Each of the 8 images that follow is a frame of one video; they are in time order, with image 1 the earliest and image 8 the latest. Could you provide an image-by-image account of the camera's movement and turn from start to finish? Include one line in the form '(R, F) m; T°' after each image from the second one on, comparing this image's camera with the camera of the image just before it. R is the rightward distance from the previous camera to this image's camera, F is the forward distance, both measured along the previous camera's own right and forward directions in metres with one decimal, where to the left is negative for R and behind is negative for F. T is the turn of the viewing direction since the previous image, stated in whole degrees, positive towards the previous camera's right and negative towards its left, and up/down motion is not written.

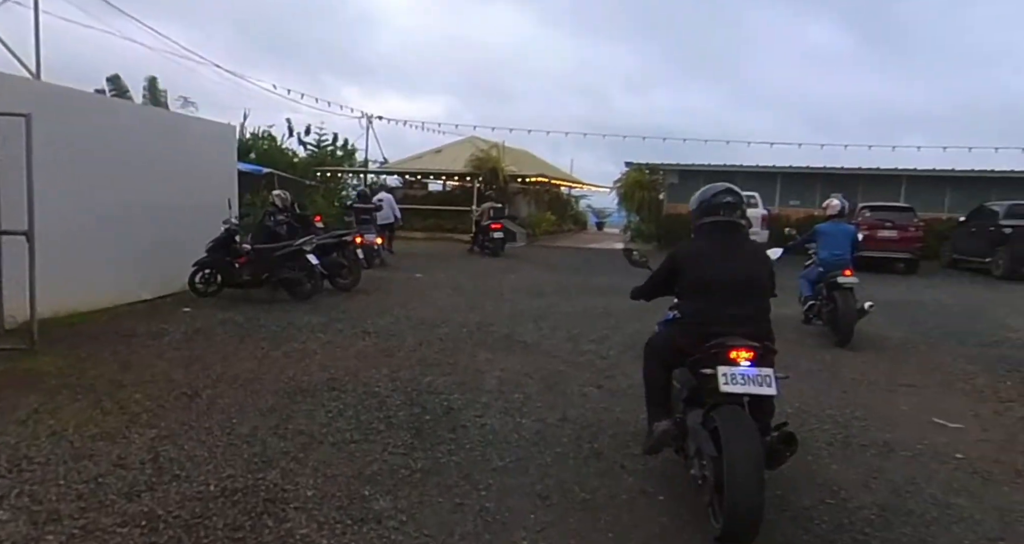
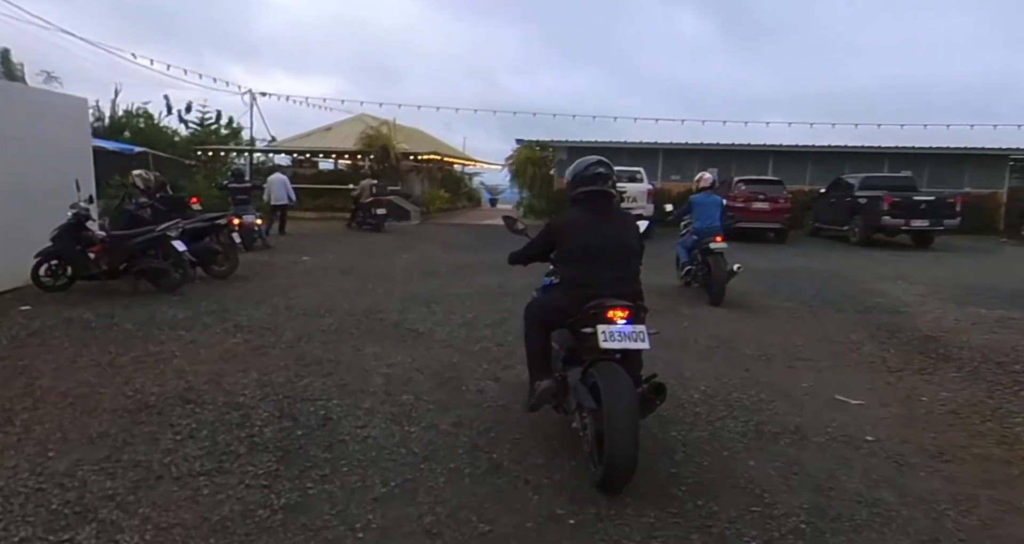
(+0.1, +0.5) m; +8°
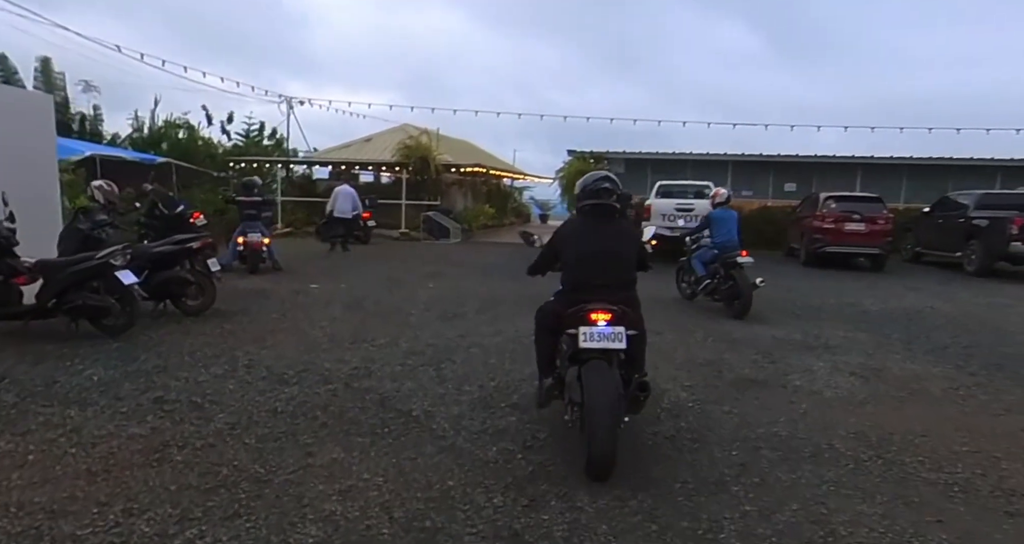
(+0.1, +1.9) m; -4°
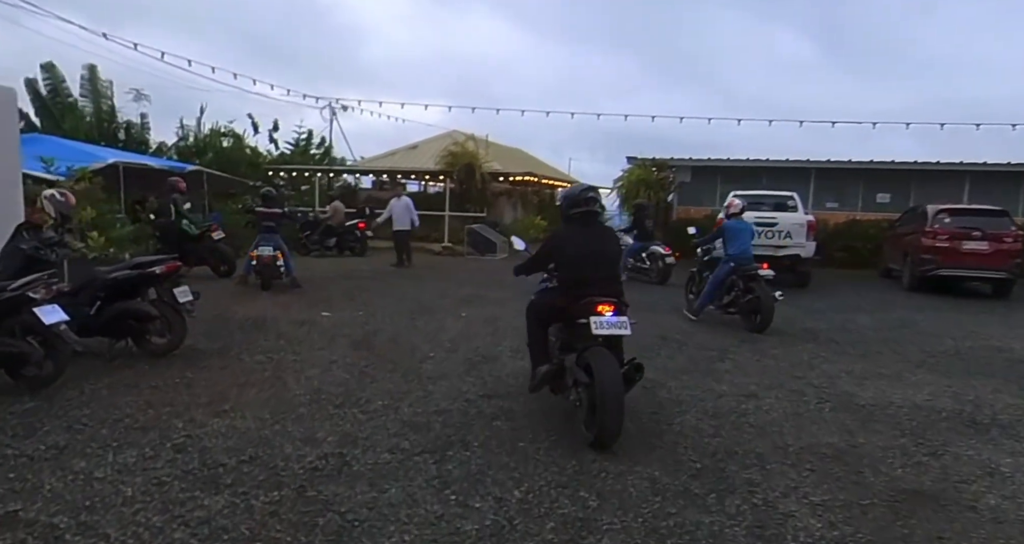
(+0.1, +1.6) m; -5°
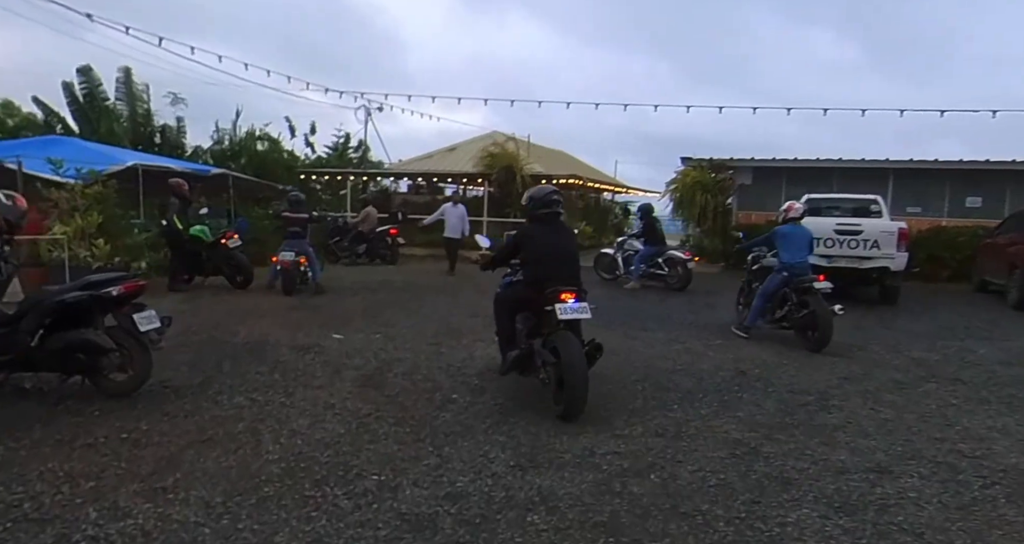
(0.0, +1.2) m; -4°
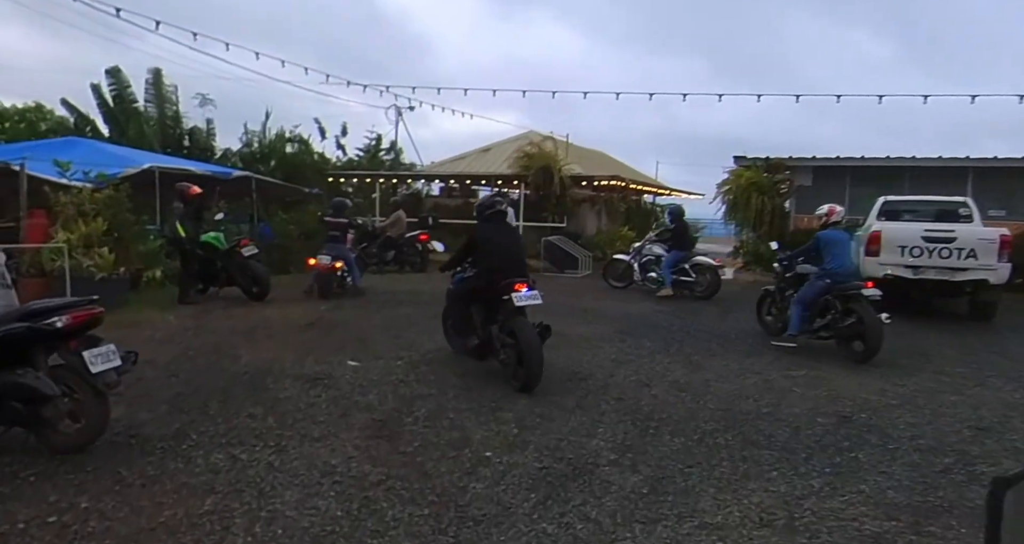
(-0.1, +1.0) m; -3°
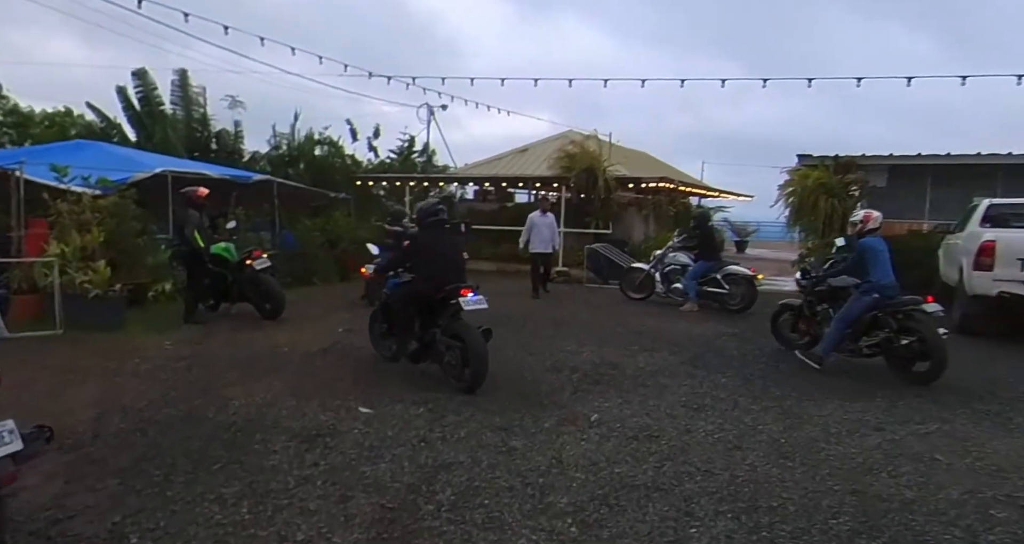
(-0.1, +1.2) m; -3°
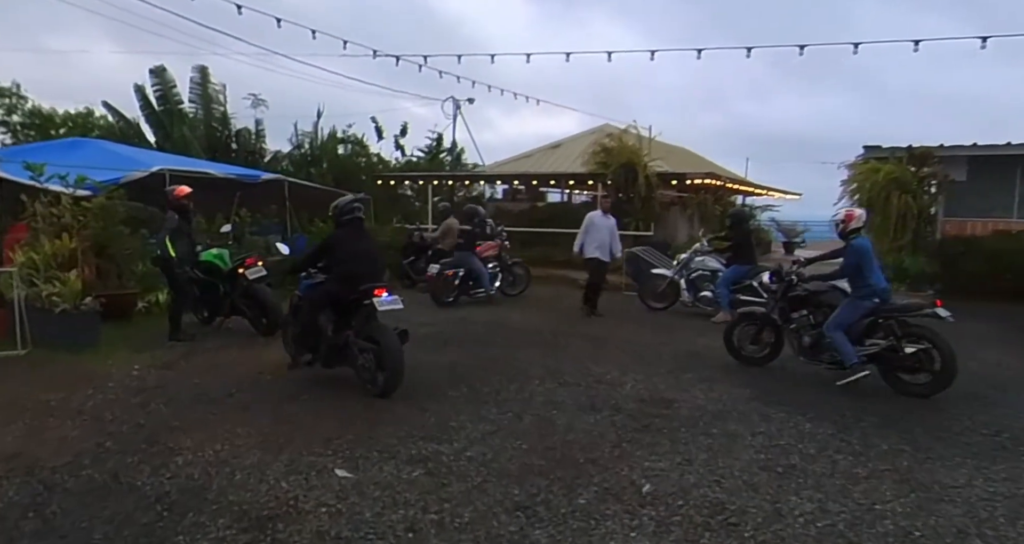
(+0.1, +1.2) m; -3°
